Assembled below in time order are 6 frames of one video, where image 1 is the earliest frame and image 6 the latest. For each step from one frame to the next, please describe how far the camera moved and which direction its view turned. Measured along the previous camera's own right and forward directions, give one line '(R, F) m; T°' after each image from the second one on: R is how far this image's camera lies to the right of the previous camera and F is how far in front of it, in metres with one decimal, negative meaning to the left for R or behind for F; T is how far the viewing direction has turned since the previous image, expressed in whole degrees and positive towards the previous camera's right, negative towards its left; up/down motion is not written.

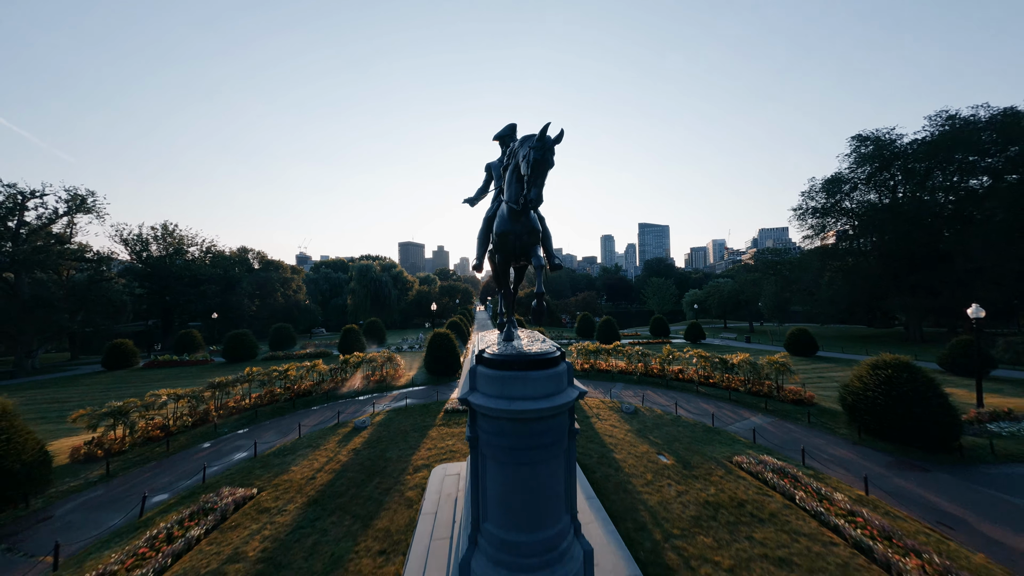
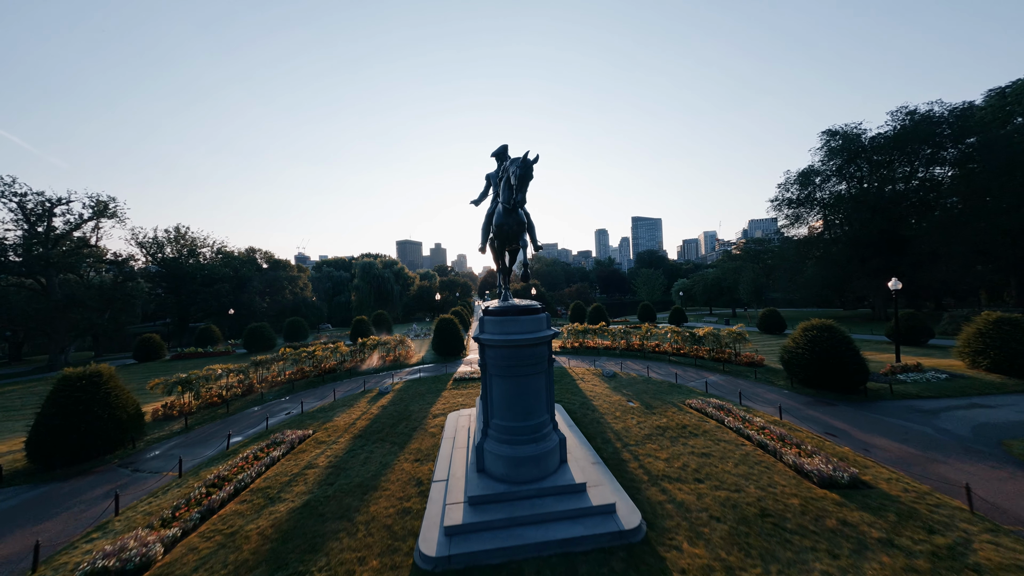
(0.0, -2.4) m; 0°
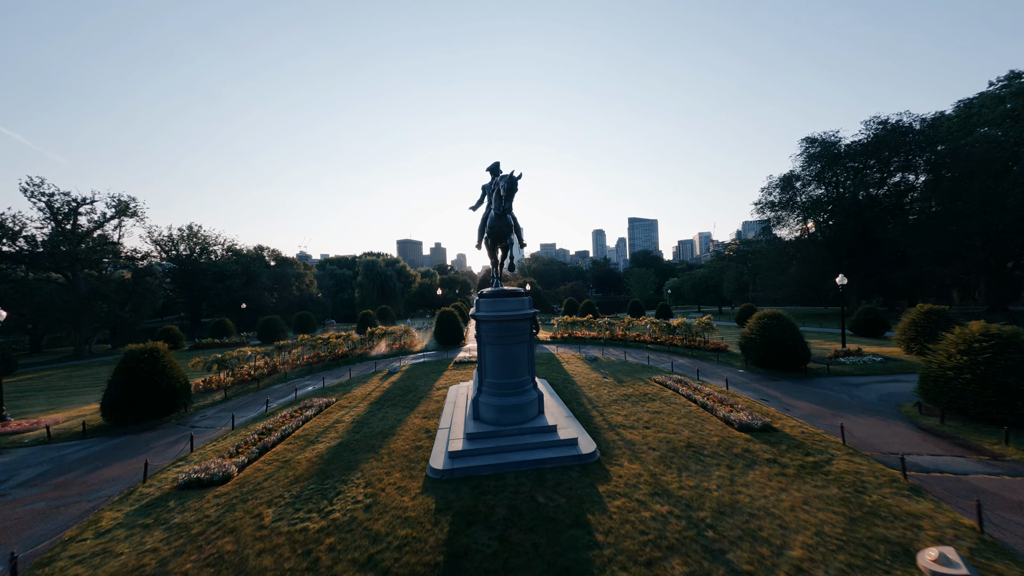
(+0.3, -2.0) m; 0°
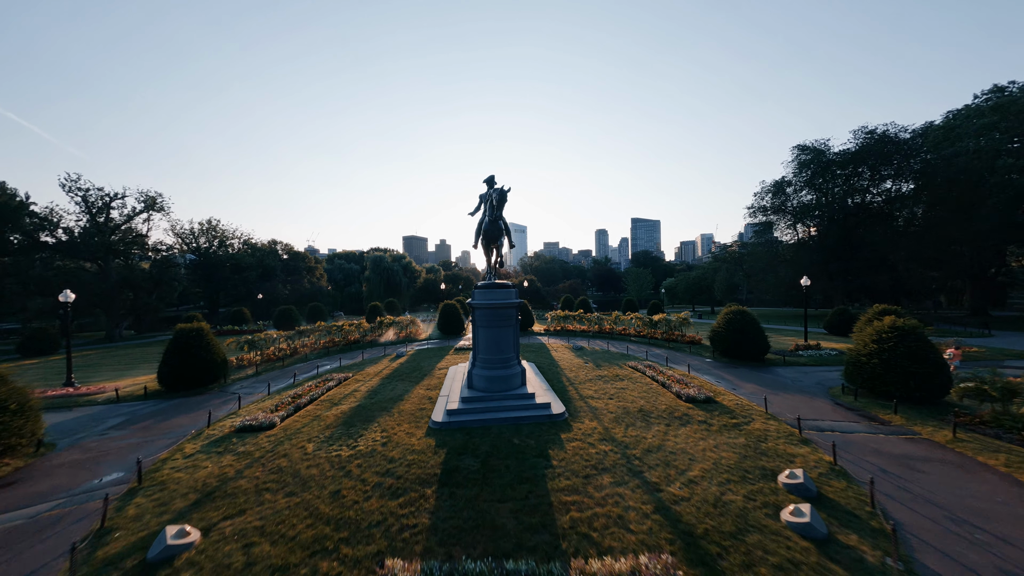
(+0.5, -2.0) m; -1°
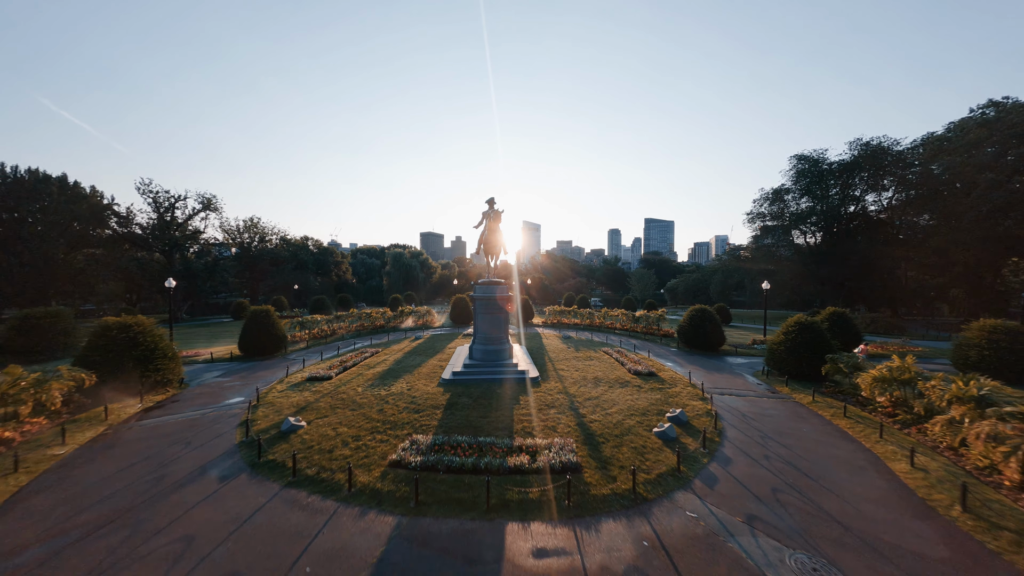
(+1.1, -3.6) m; -3°
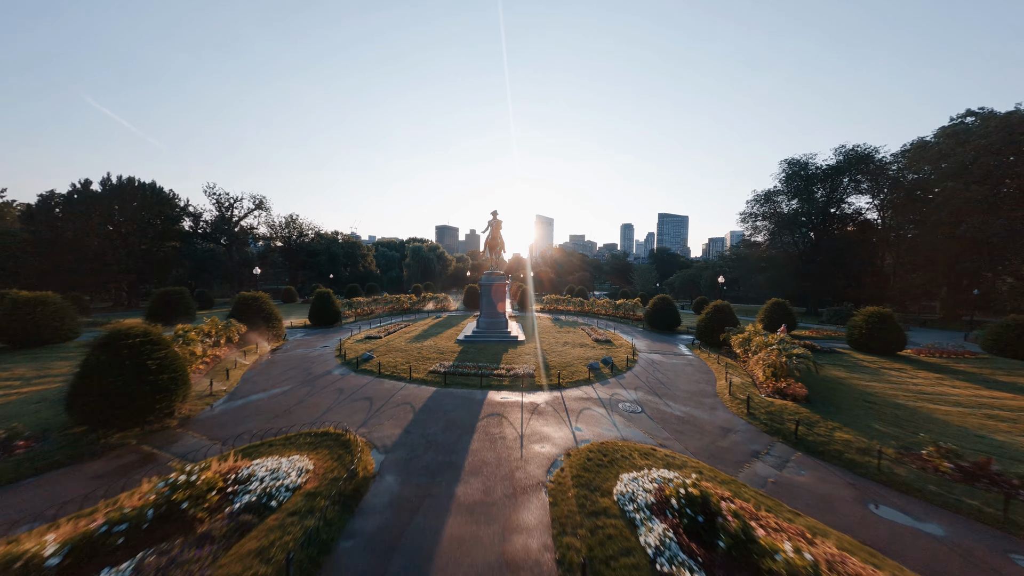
(+1.2, -5.6) m; -3°
